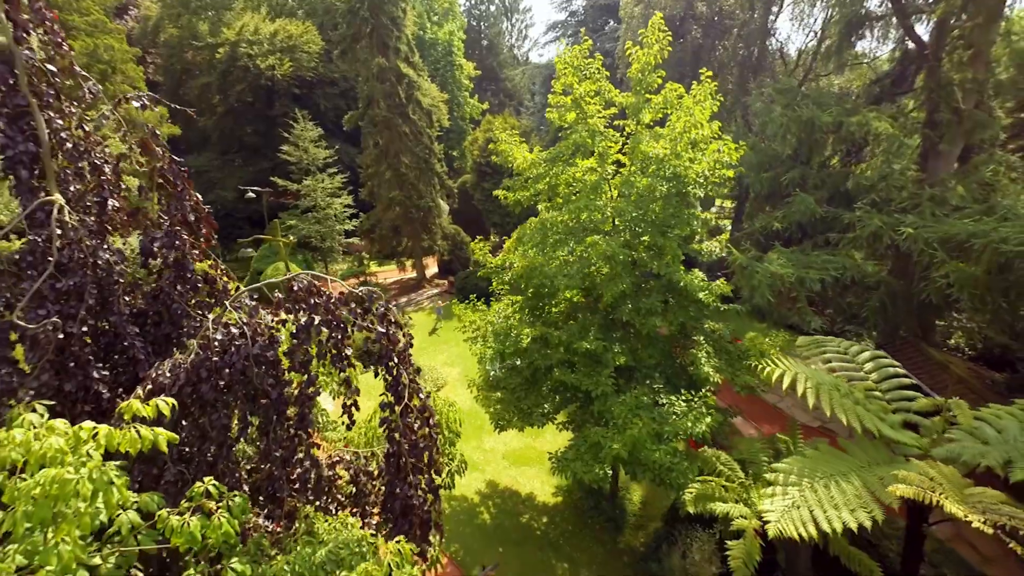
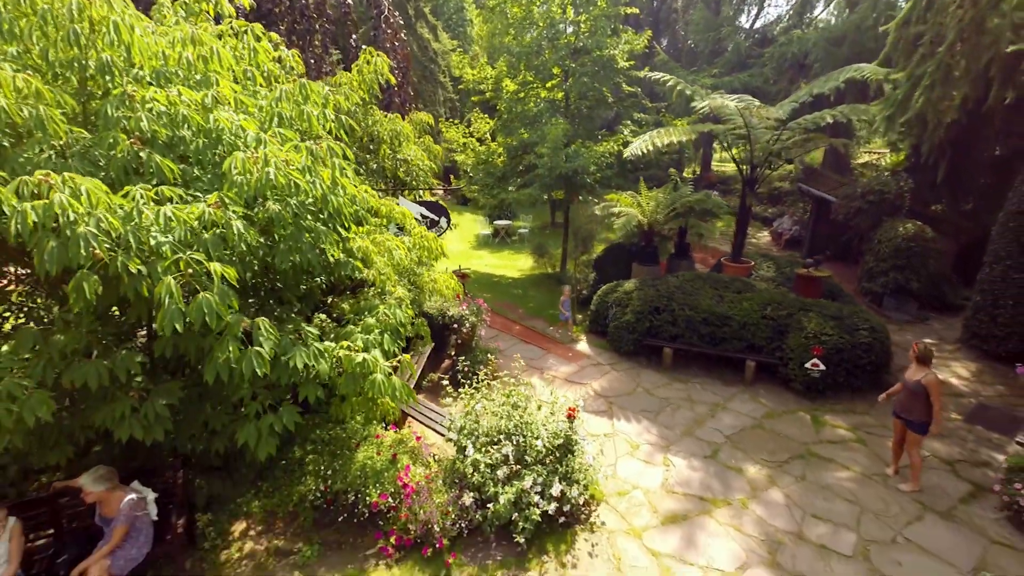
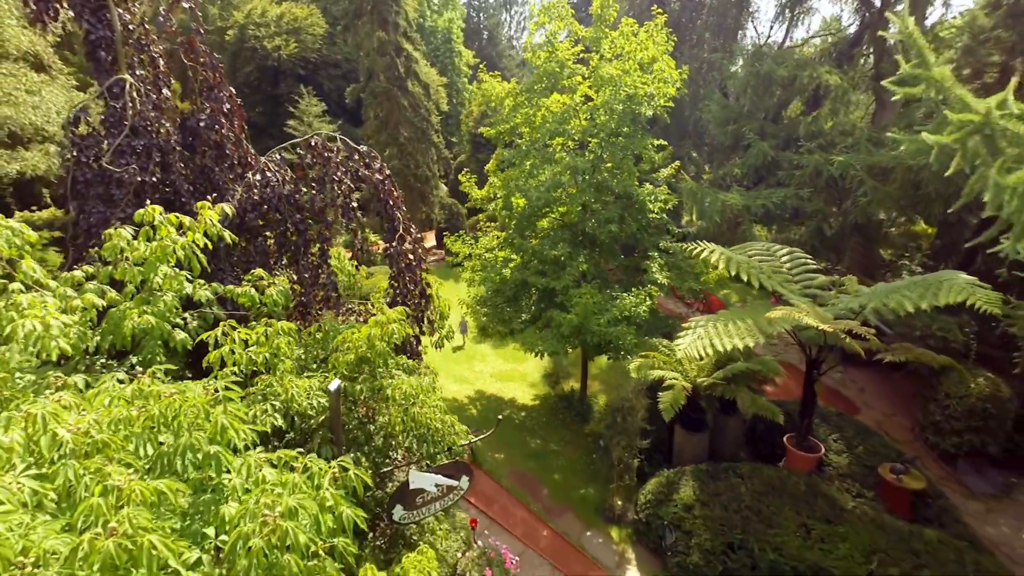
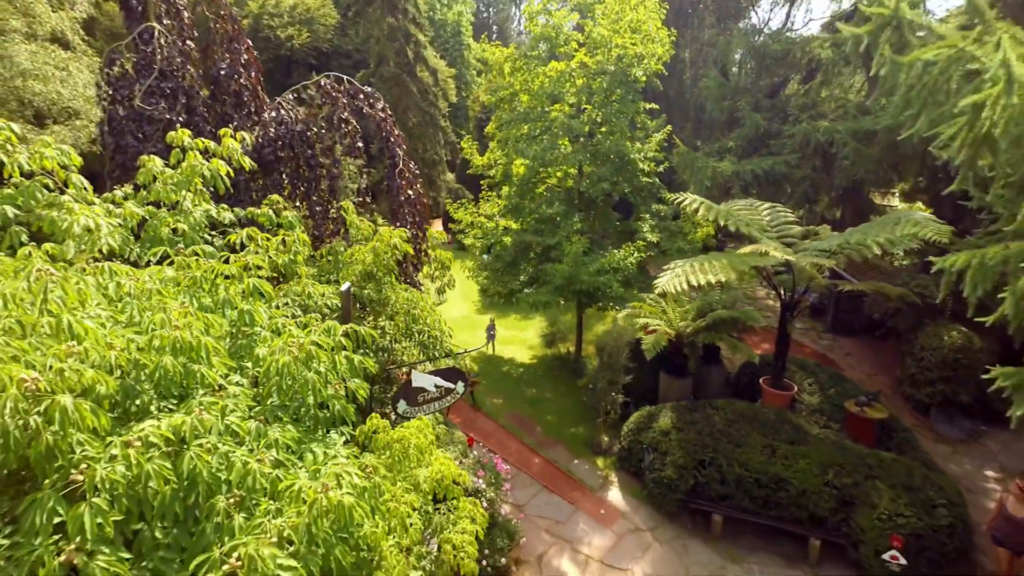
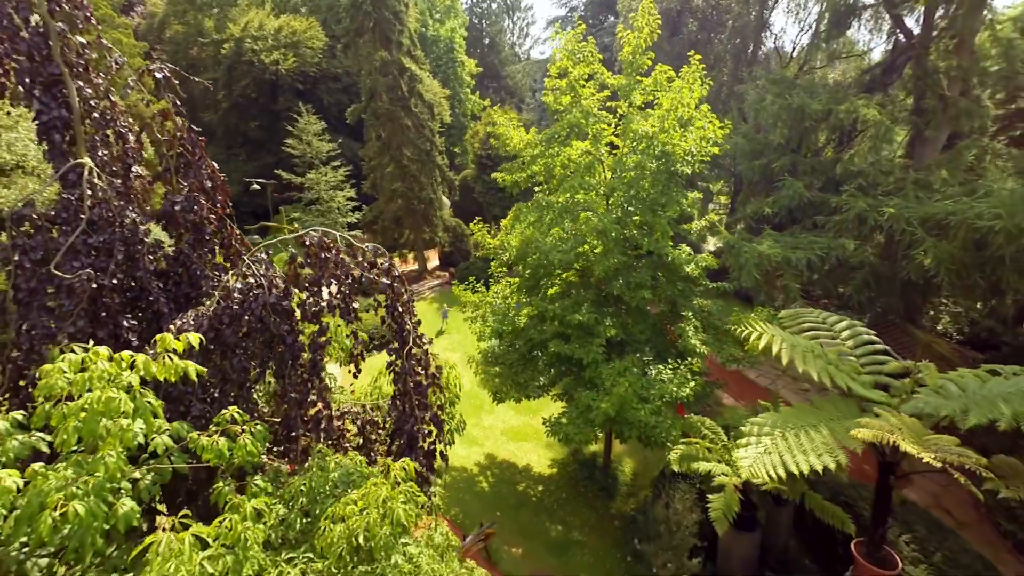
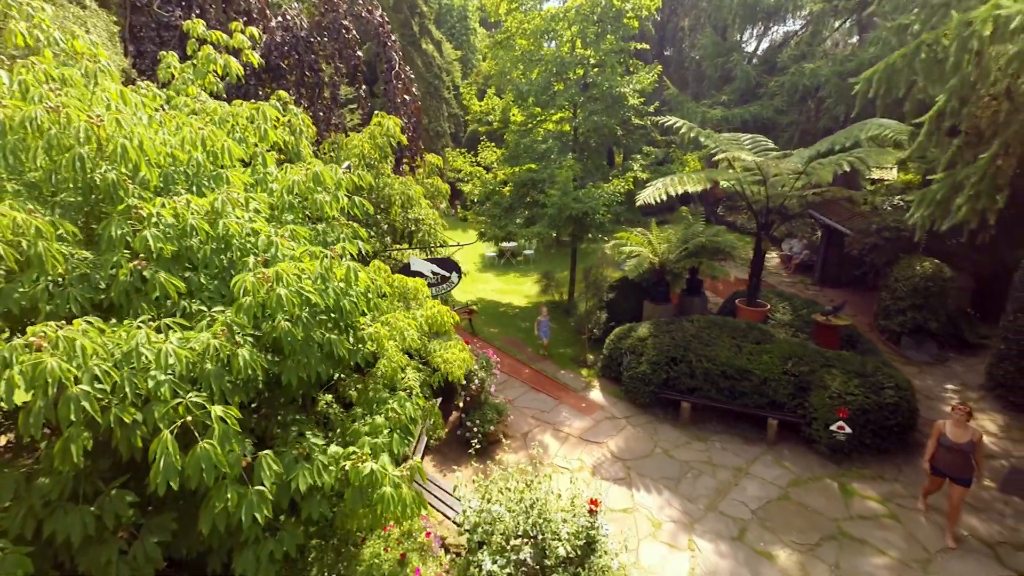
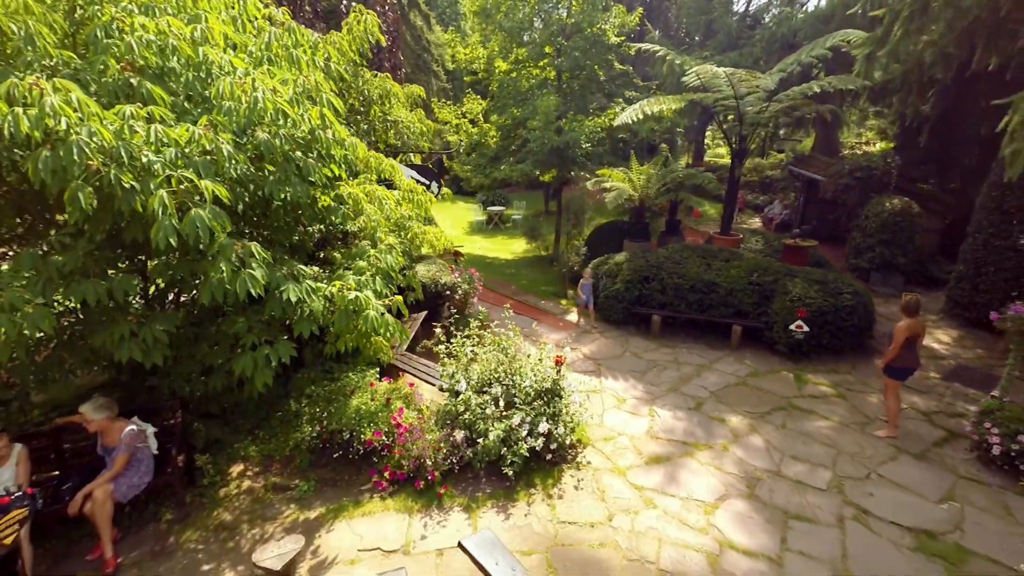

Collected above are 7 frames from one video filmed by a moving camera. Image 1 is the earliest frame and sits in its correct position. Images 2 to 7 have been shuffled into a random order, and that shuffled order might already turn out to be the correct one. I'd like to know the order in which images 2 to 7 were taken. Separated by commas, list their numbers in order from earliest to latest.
5, 3, 4, 6, 2, 7
